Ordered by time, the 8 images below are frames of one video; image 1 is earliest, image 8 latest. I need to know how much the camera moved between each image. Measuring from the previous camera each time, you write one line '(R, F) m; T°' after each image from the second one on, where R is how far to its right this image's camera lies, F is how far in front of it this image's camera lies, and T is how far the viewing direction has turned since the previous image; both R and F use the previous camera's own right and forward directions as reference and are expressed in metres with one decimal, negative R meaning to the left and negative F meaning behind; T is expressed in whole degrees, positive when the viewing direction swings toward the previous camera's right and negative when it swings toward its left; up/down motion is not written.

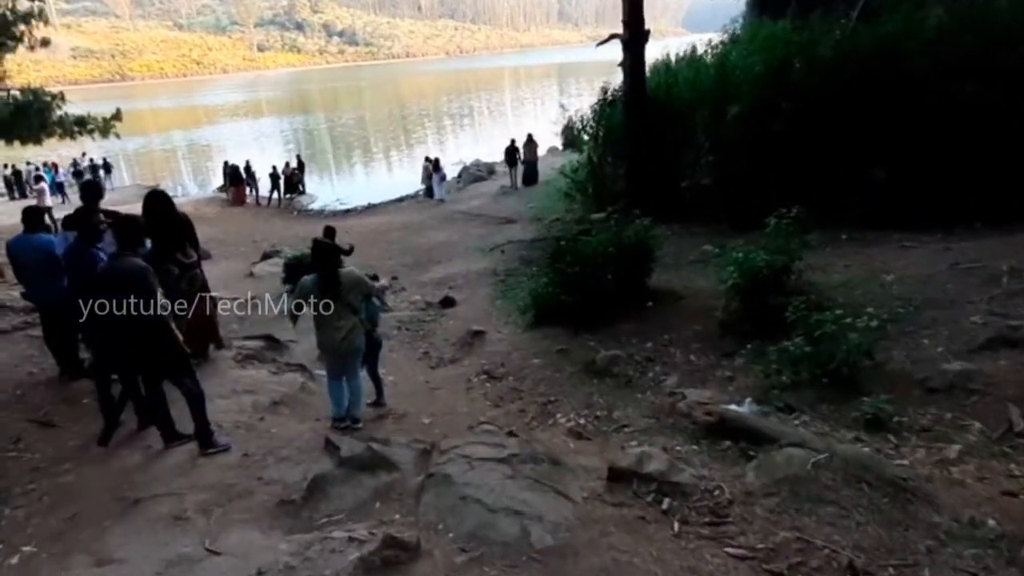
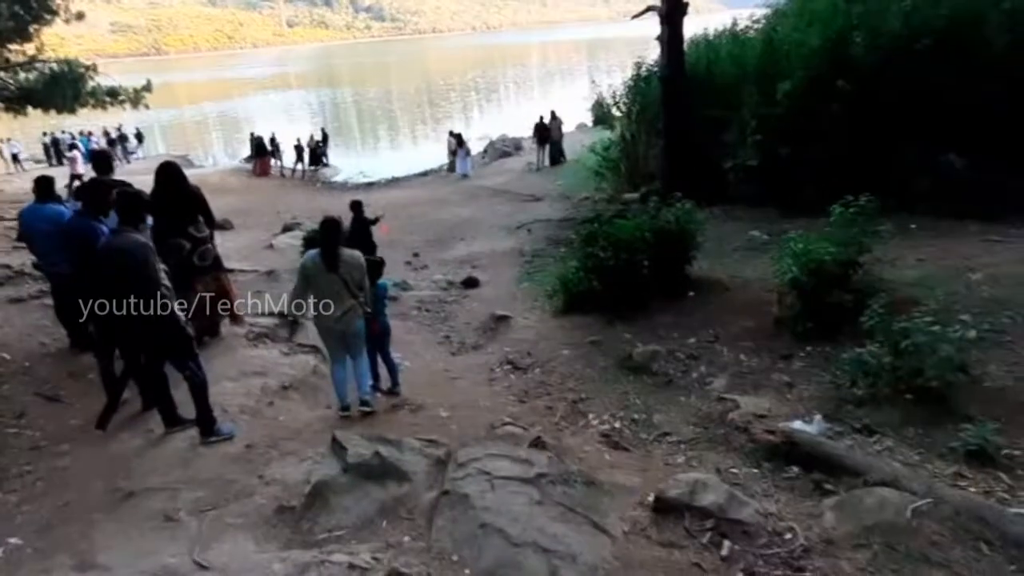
(0.0, +0.6) m; -1°
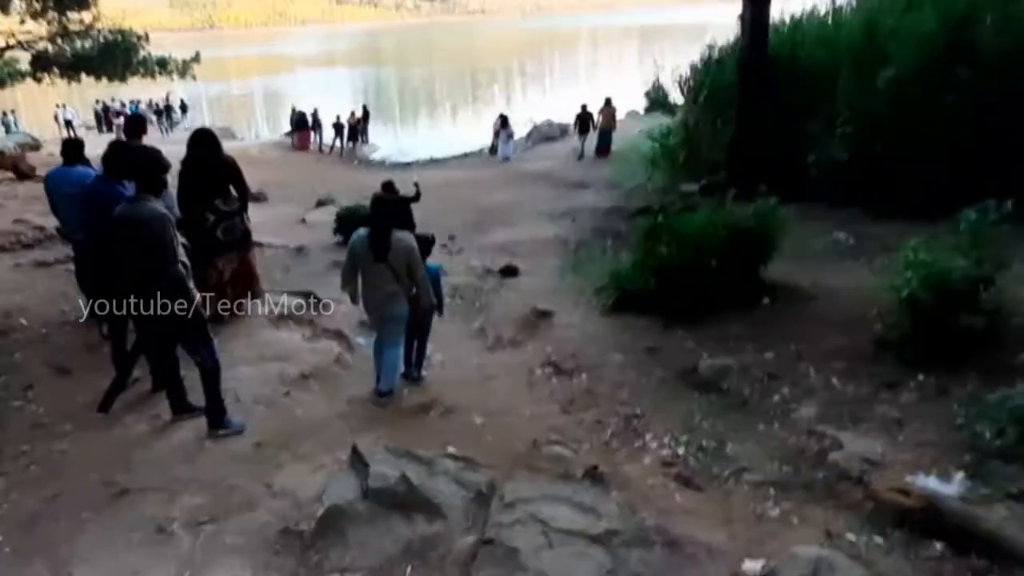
(-0.1, +0.7) m; -2°
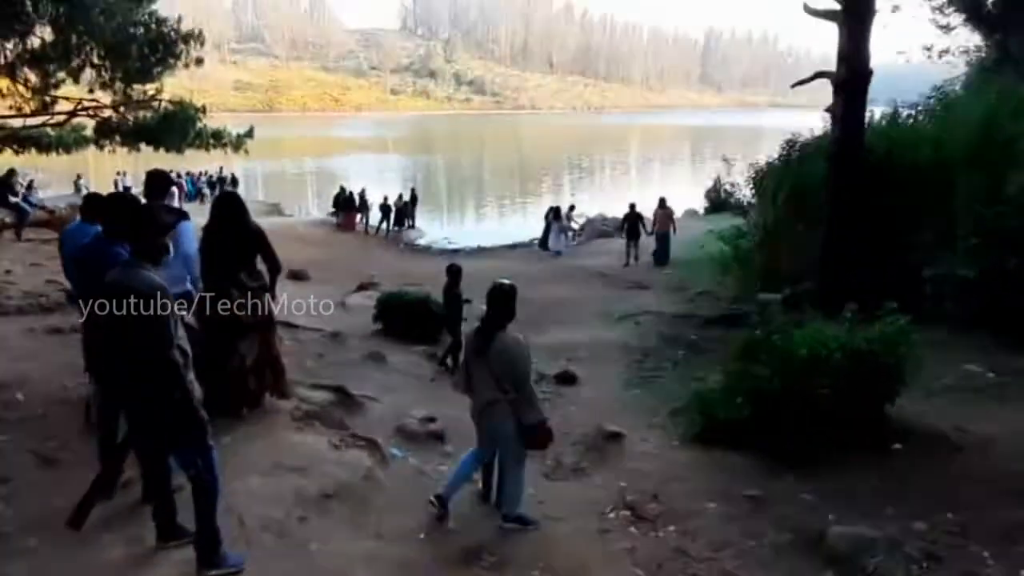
(-0.2, +1.1) m; -2°
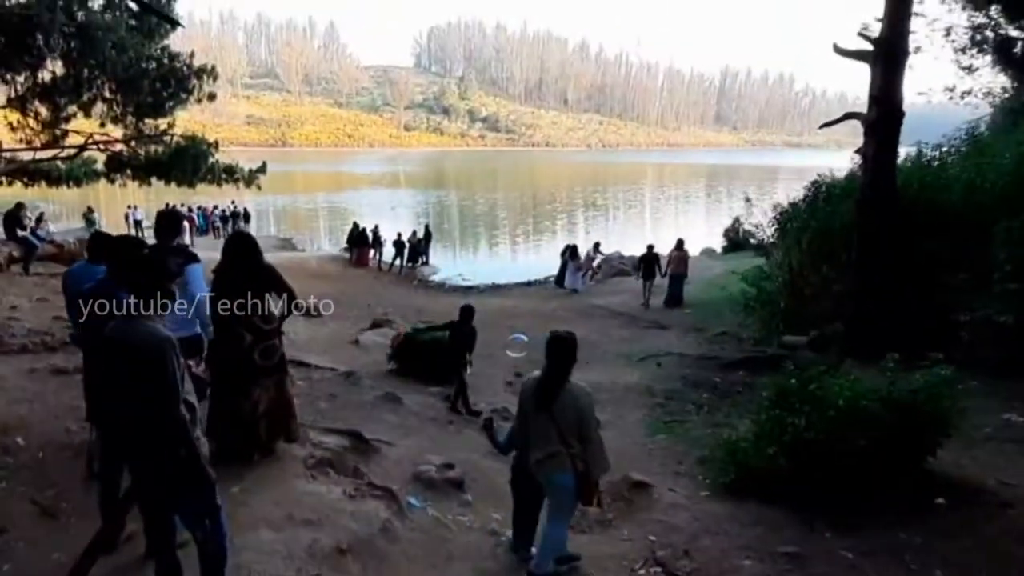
(-0.1, +0.2) m; -1°
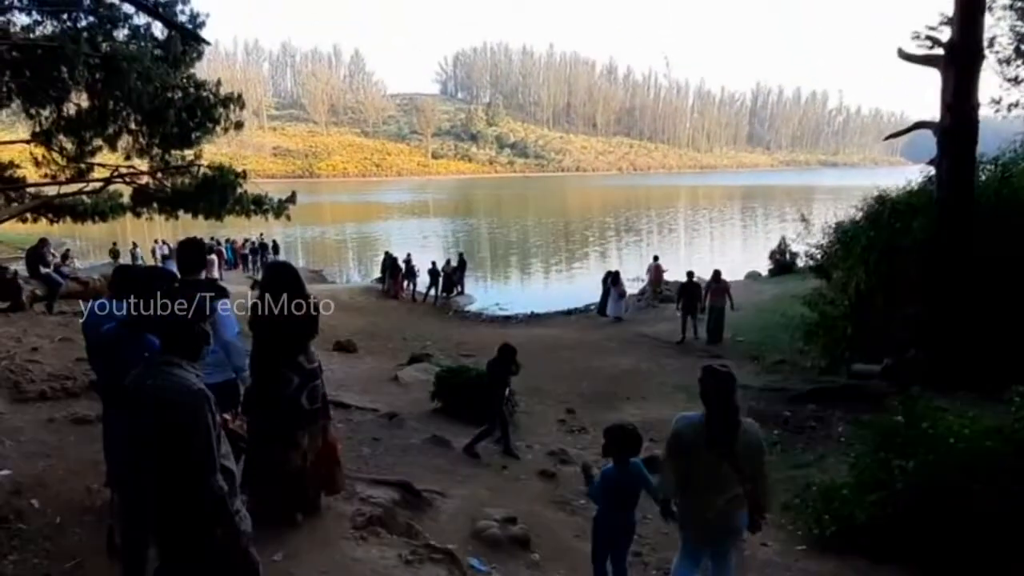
(-0.3, +0.6) m; -2°
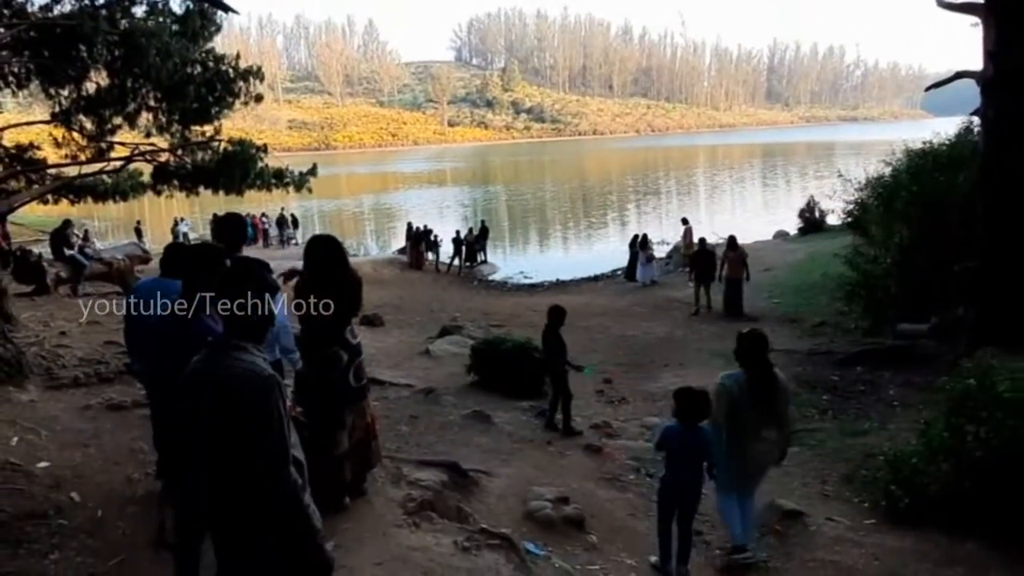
(-0.2, +0.3) m; -1°
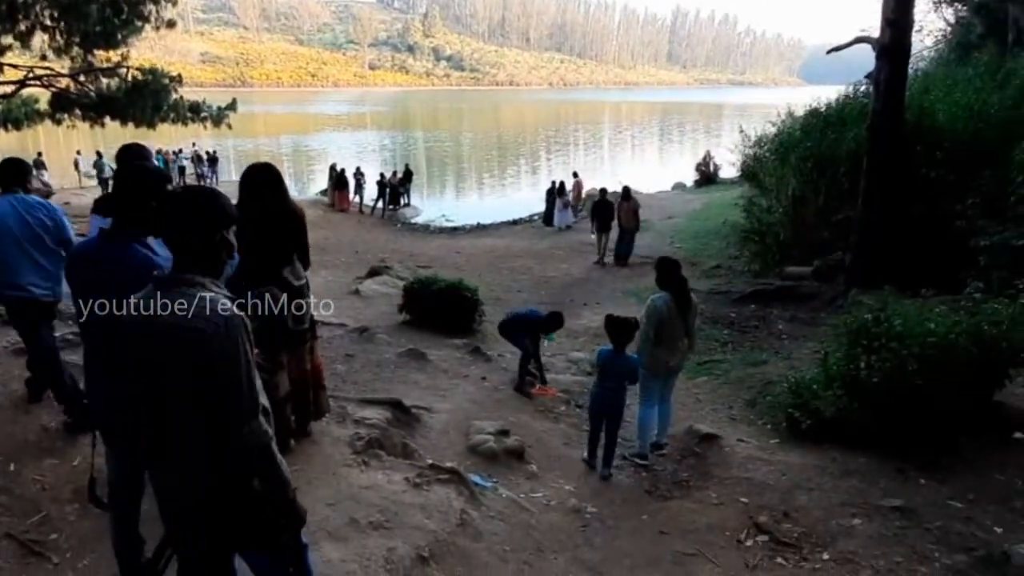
(-0.2, -0.2) m; +6°
